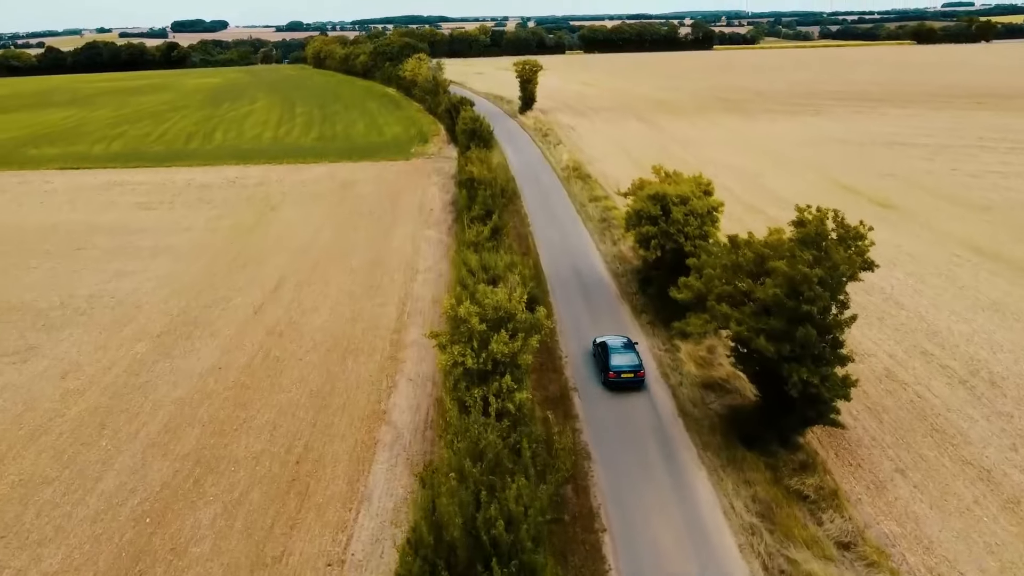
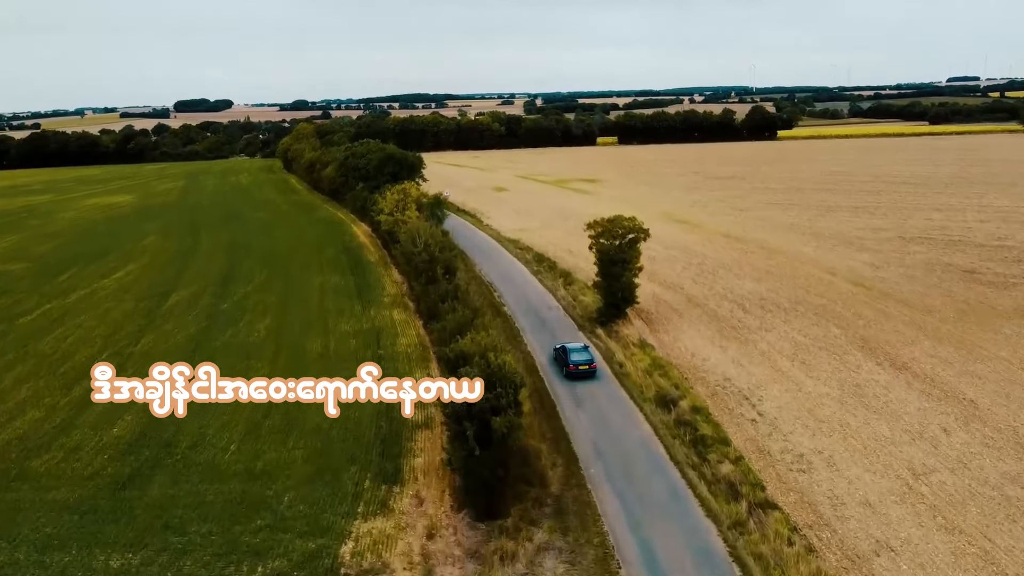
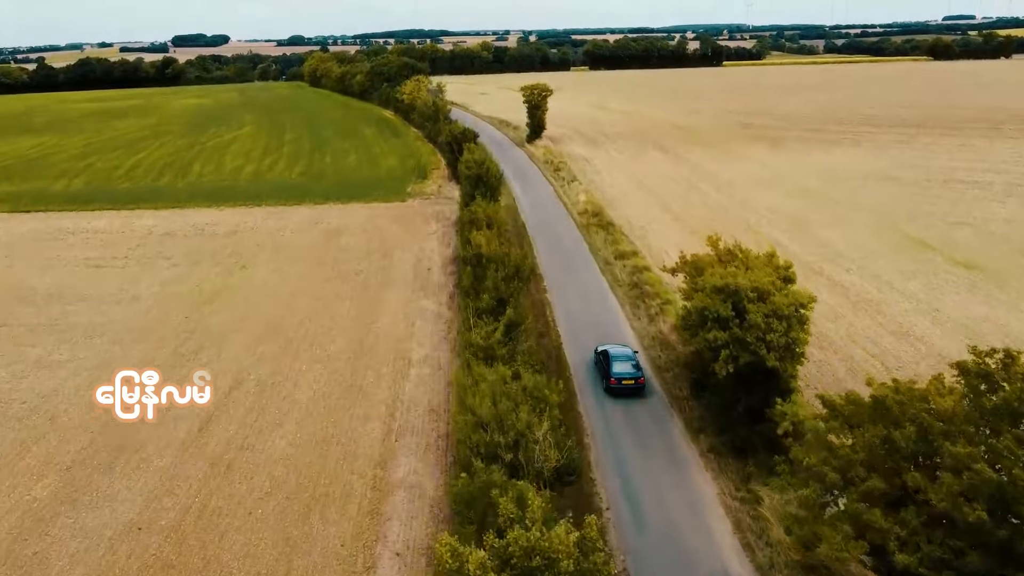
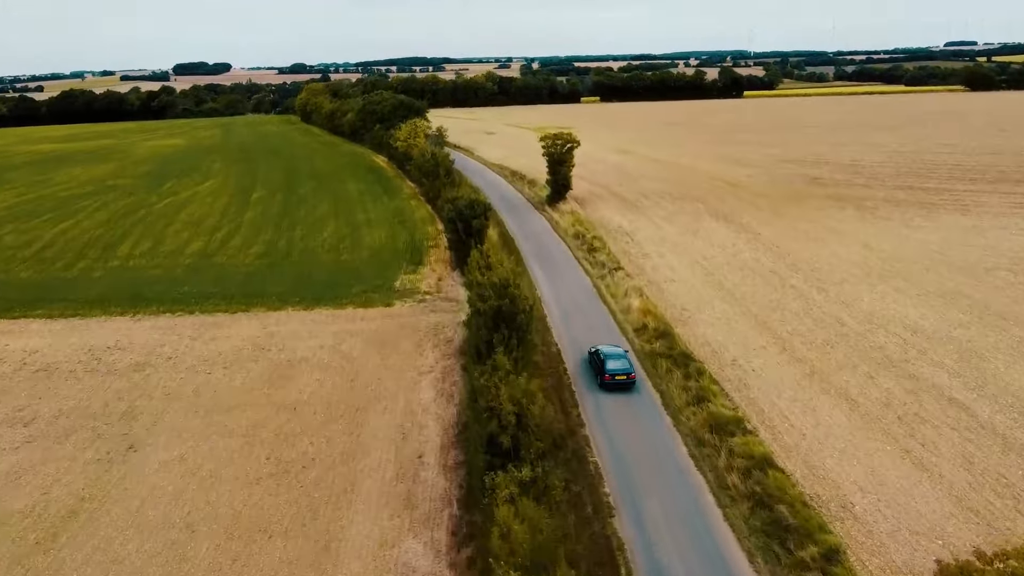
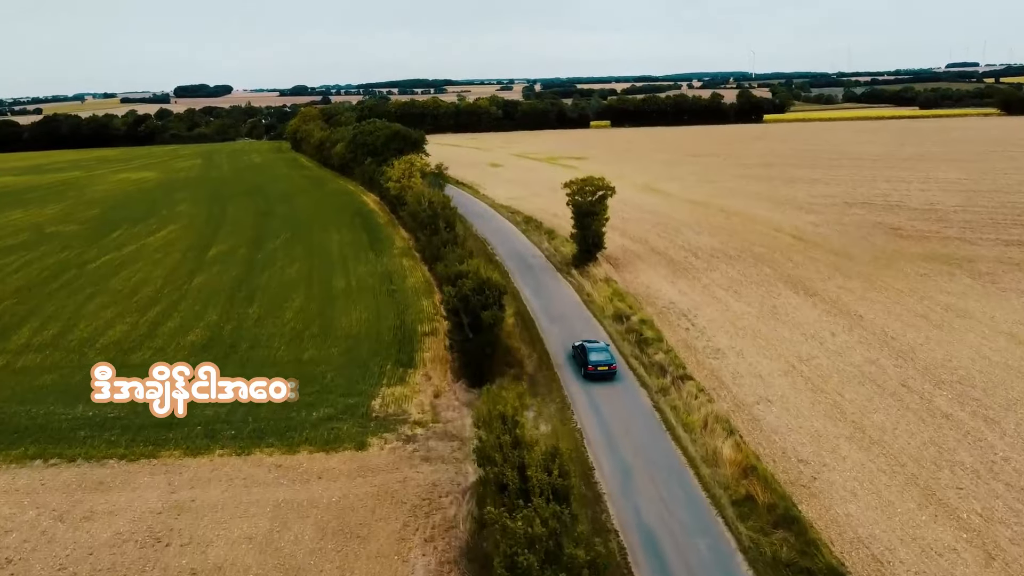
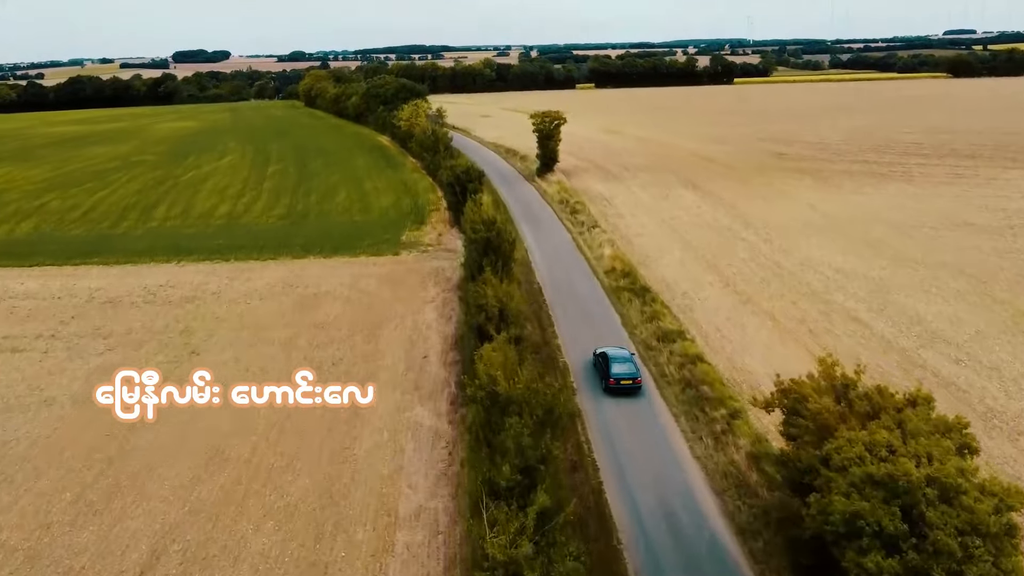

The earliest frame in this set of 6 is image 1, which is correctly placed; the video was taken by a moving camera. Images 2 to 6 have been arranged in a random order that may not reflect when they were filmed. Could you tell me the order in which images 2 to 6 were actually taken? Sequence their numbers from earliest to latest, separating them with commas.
3, 6, 4, 5, 2
